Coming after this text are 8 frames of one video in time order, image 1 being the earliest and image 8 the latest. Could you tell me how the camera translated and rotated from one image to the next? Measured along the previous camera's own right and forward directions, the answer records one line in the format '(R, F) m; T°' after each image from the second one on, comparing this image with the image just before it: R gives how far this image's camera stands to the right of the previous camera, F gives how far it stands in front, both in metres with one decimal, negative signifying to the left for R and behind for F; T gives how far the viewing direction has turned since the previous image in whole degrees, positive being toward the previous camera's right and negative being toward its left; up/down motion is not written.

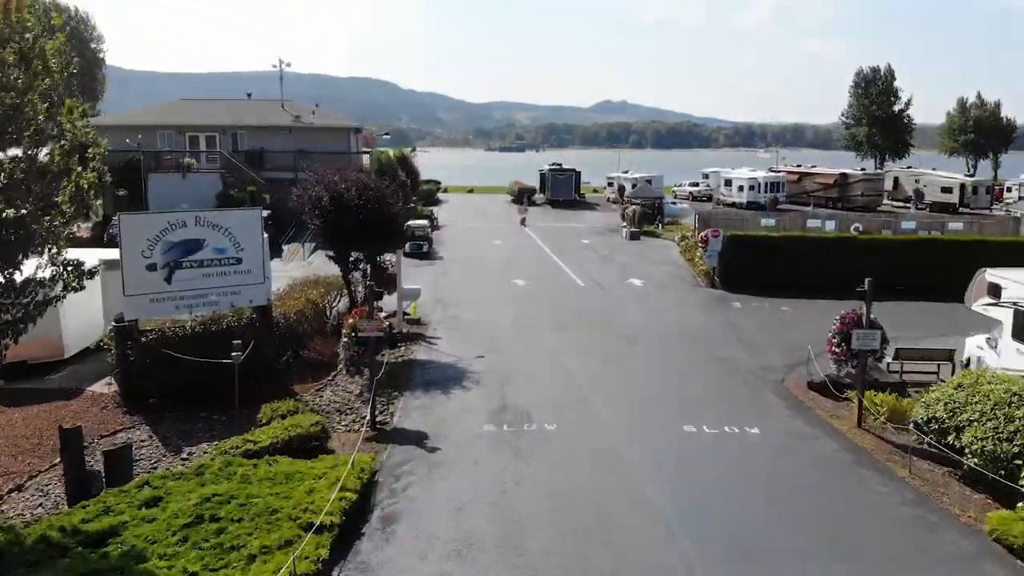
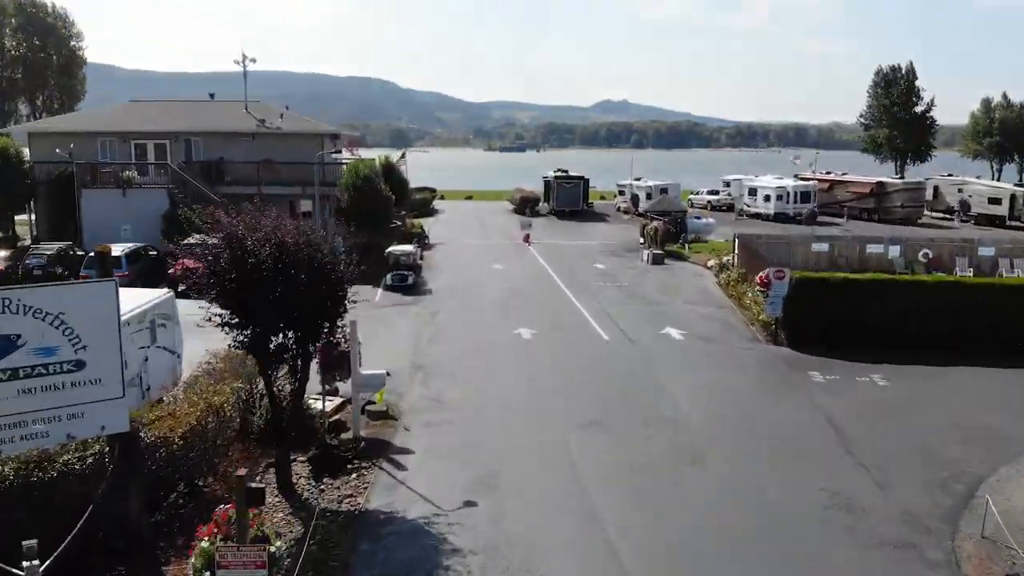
(-0.1, +5.4) m; 0°
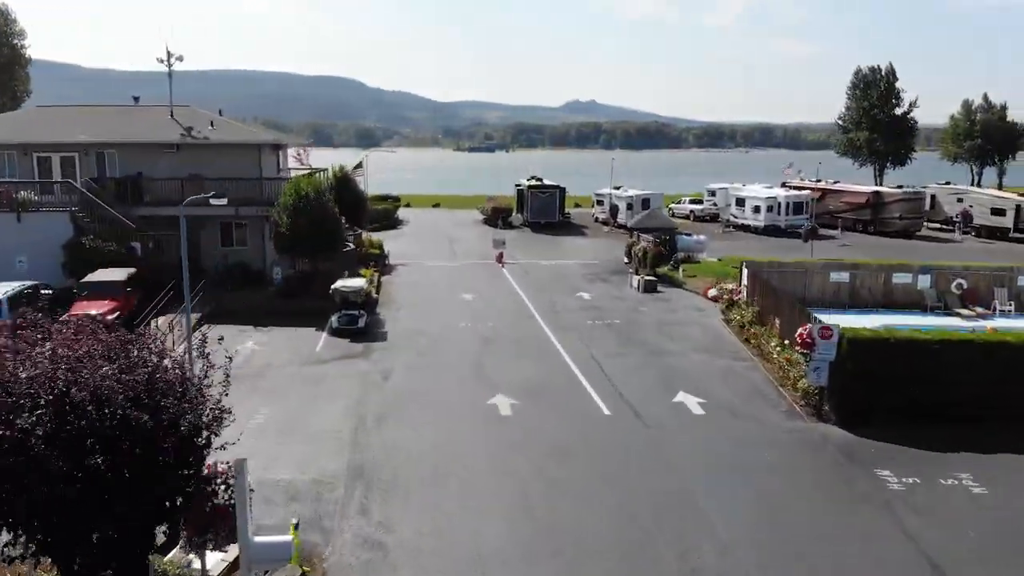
(0.0, +4.2) m; +2°
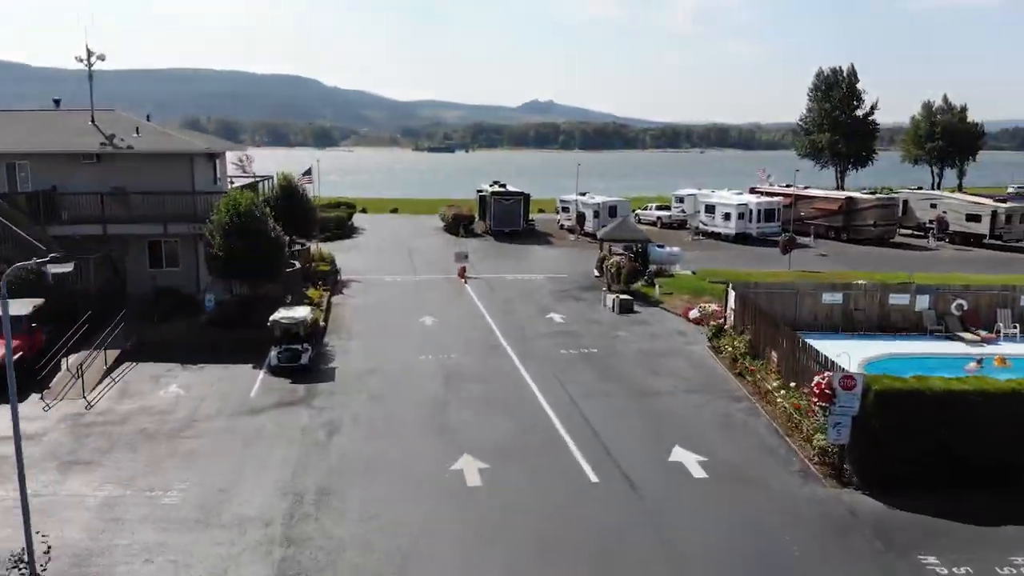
(-0.1, +2.4) m; +3°
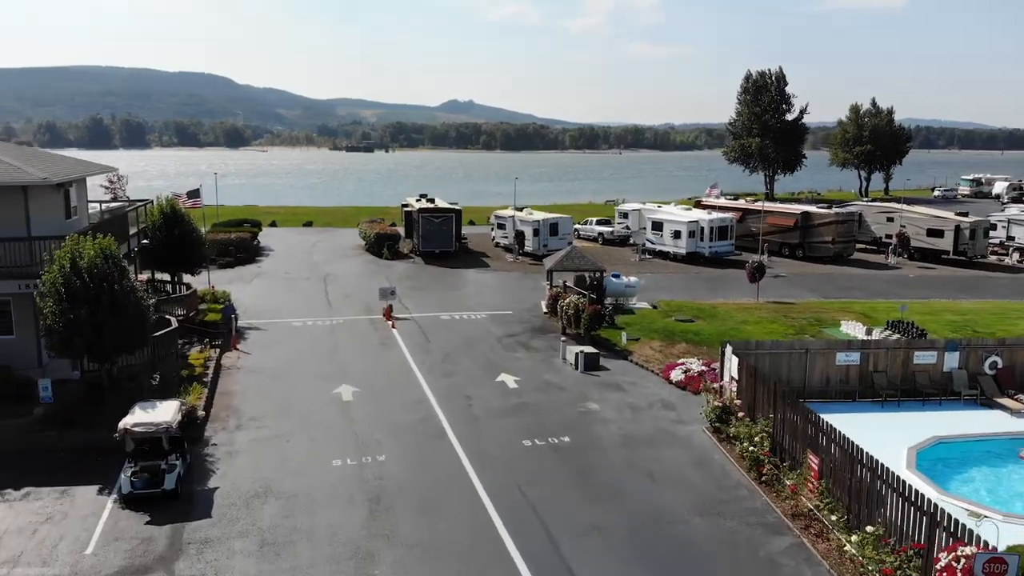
(-0.4, +4.9) m; +5°
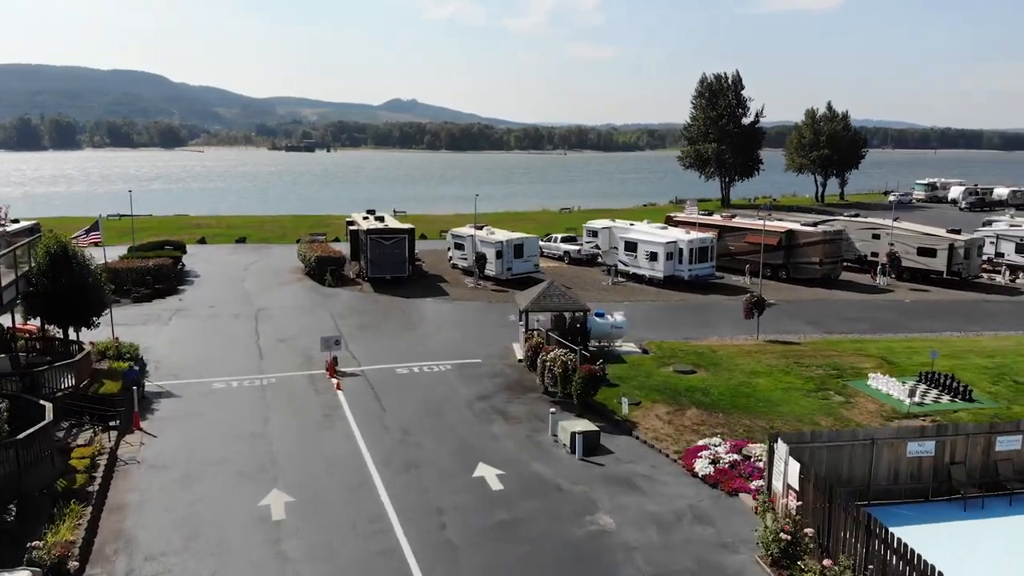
(-0.7, +4.3) m; +4°
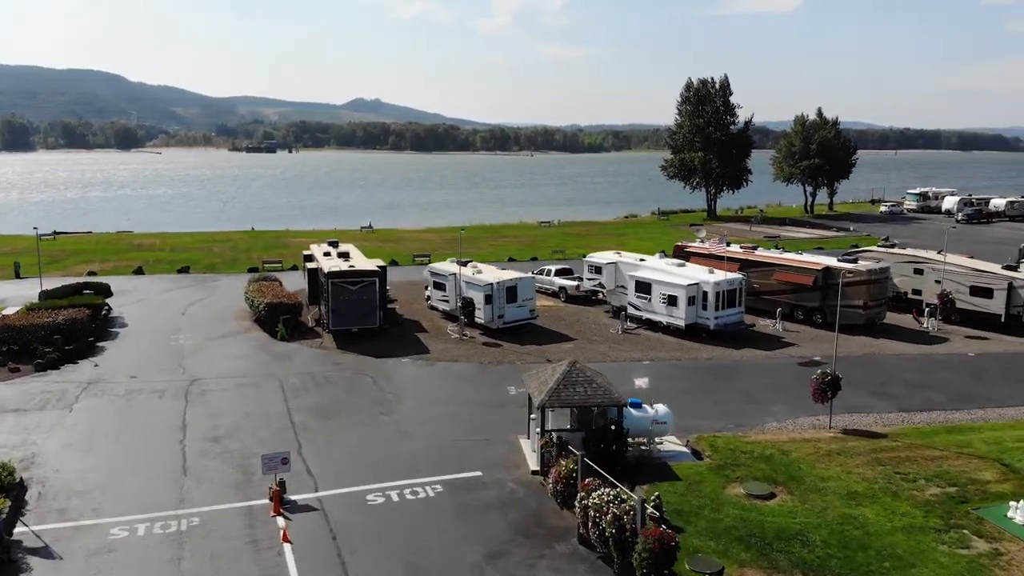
(-1.0, +6.1) m; +2°
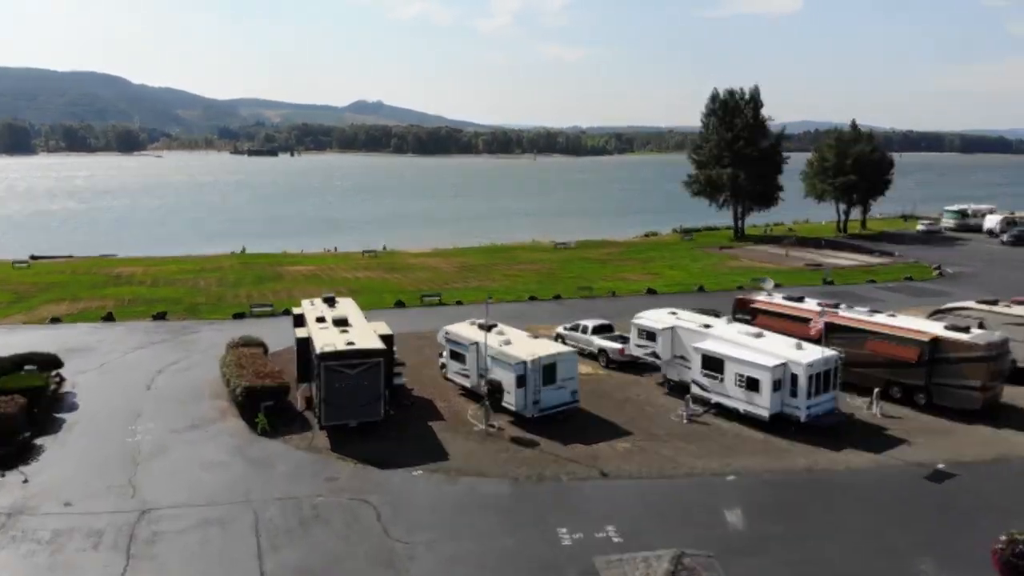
(-1.1, +6.1) m; 0°
